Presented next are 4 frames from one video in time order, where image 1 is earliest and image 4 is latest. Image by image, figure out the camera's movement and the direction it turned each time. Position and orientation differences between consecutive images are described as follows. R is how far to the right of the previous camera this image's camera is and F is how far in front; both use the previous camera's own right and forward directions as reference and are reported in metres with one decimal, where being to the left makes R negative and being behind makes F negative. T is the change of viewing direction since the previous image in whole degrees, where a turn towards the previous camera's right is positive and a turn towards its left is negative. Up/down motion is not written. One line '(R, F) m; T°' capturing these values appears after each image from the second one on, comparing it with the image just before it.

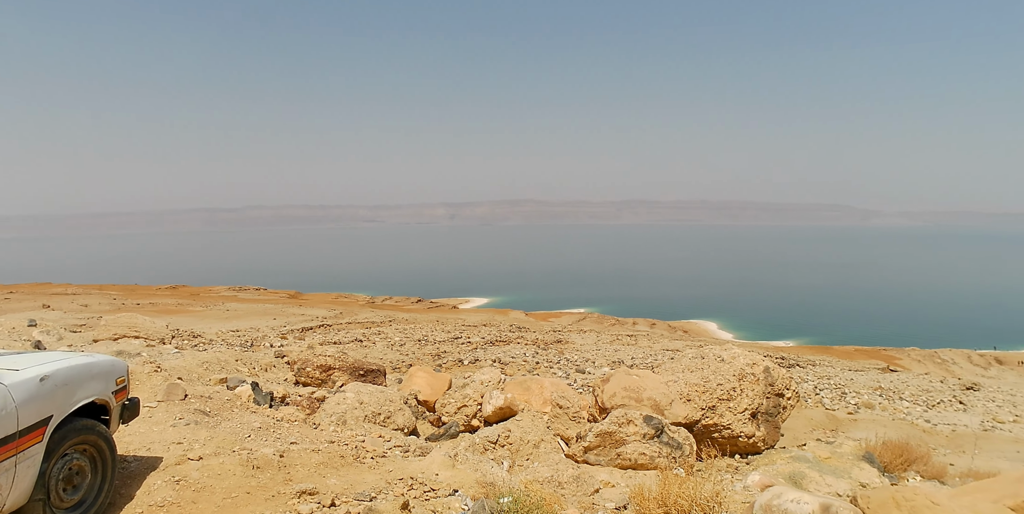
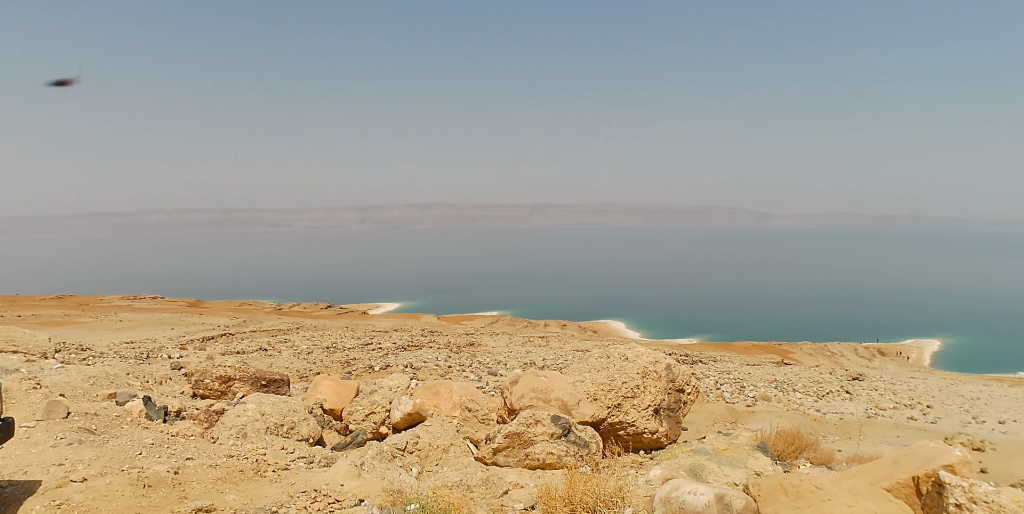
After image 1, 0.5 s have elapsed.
(+0.6, 0.0) m; +6°
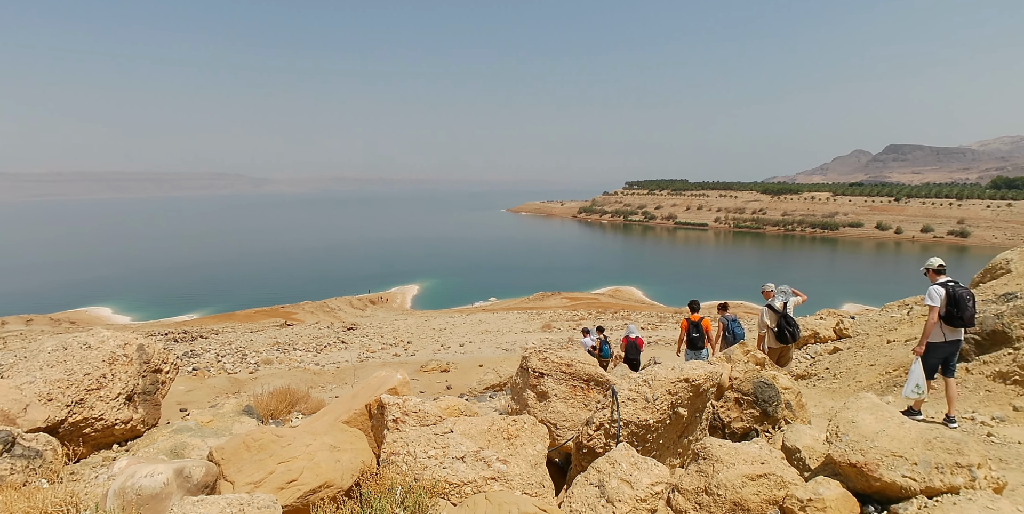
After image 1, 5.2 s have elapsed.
(+2.8, -1.1) m; +34°
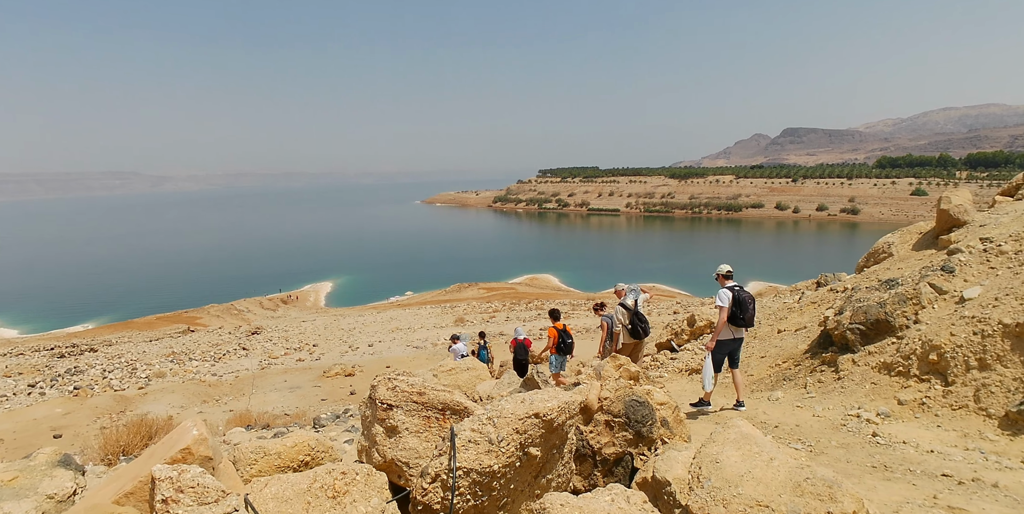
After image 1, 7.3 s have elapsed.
(+1.6, +1.6) m; +7°
